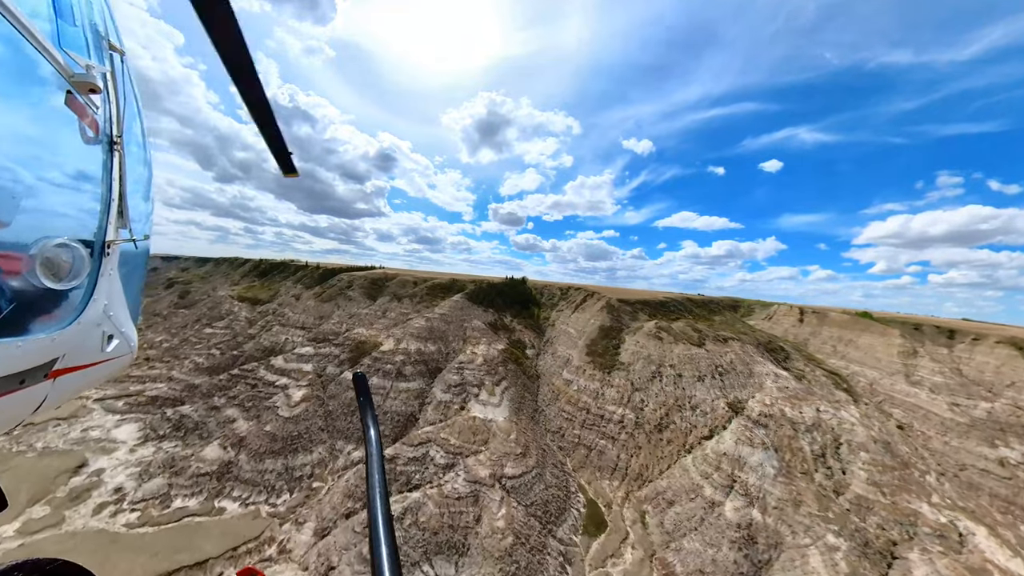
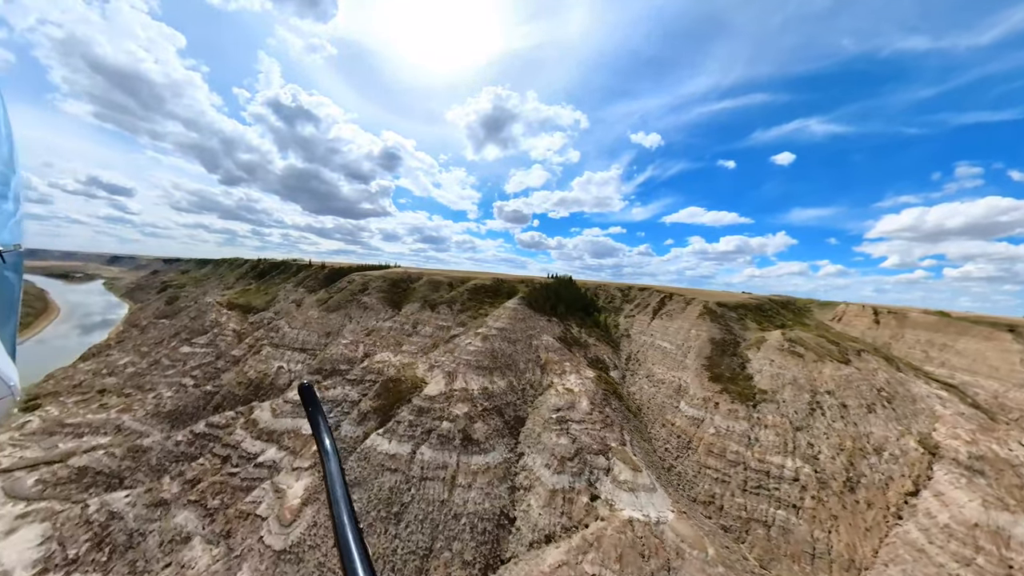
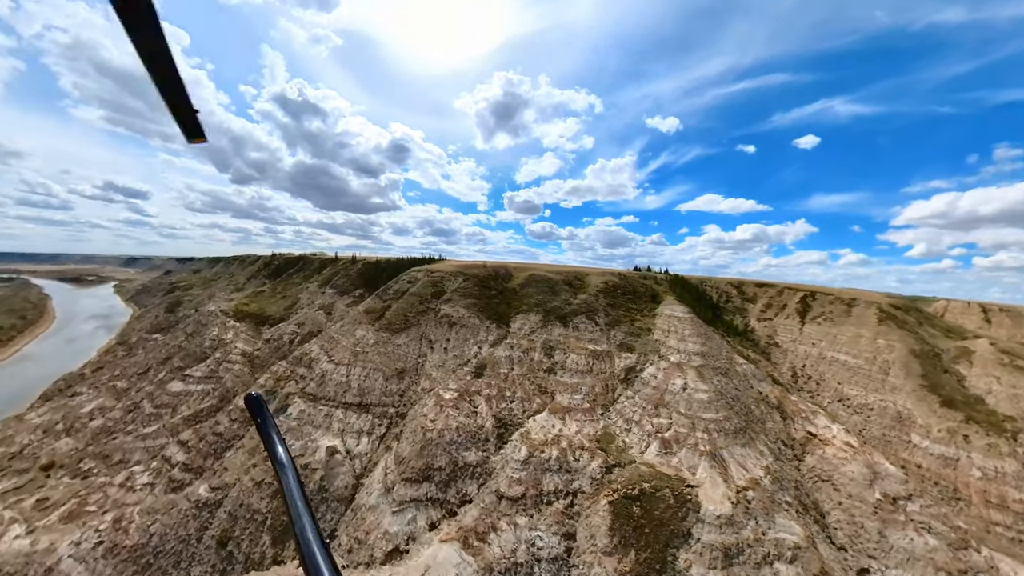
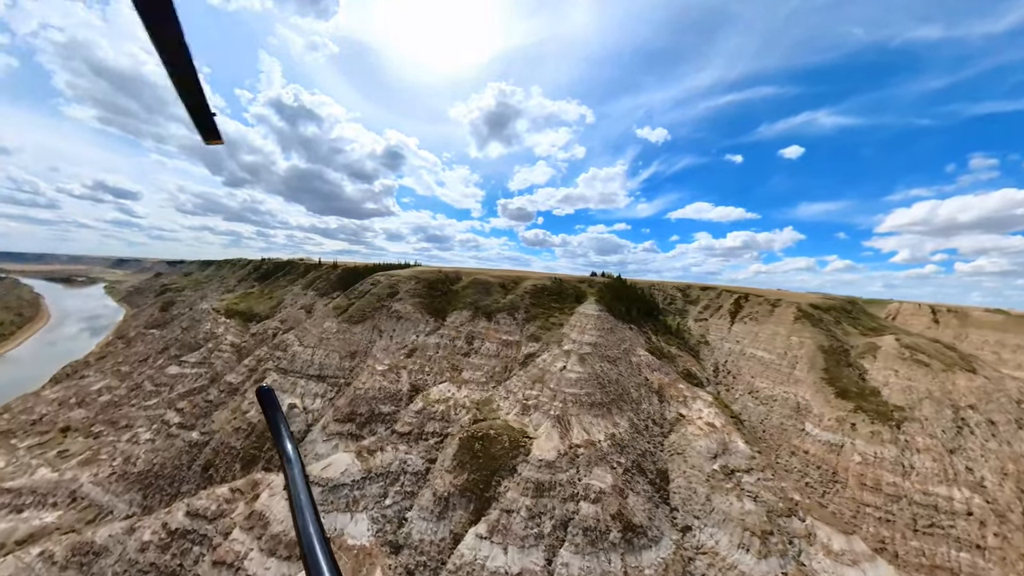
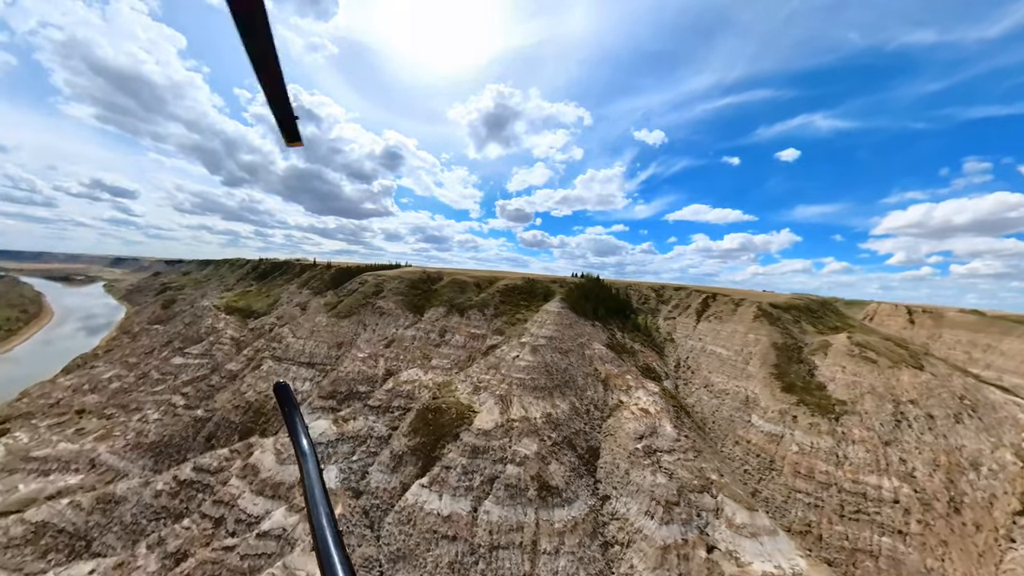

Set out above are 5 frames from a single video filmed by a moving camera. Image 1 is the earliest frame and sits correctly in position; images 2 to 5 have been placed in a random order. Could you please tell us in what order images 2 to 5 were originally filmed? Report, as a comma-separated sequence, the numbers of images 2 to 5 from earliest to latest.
2, 5, 4, 3
